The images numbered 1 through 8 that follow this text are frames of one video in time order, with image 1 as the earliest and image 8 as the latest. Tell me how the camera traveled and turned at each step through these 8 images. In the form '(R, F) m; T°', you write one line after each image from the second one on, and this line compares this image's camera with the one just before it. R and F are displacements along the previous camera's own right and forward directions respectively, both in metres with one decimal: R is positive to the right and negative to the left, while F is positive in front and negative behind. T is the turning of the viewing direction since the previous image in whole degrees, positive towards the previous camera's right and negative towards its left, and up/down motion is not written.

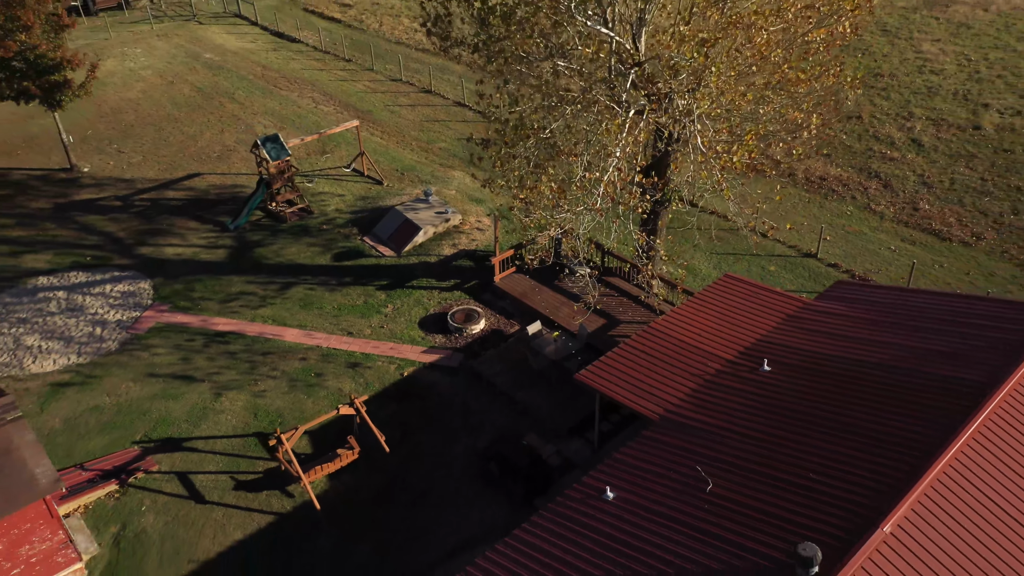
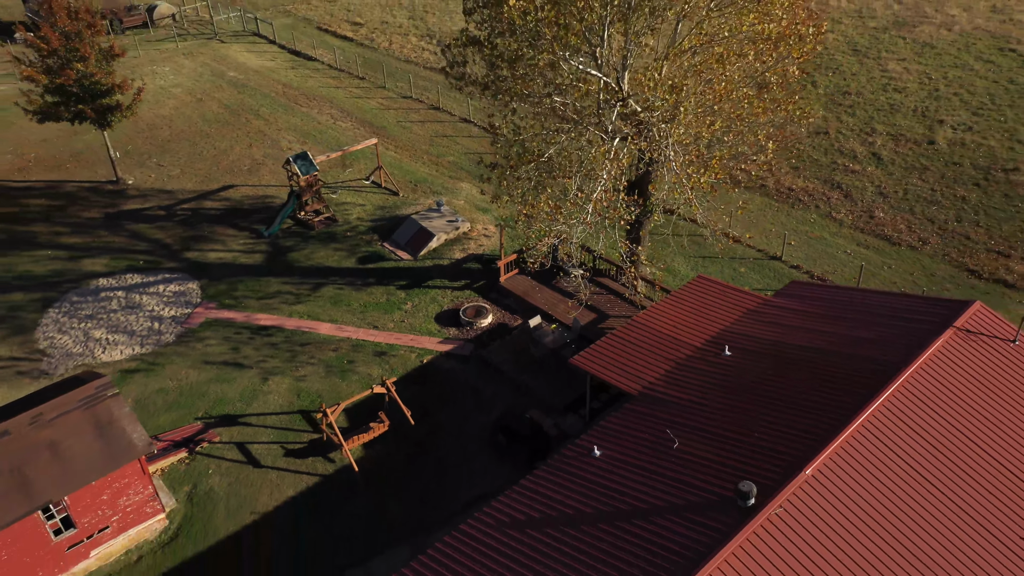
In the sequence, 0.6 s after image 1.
(-0.1, -3.0) m; 0°
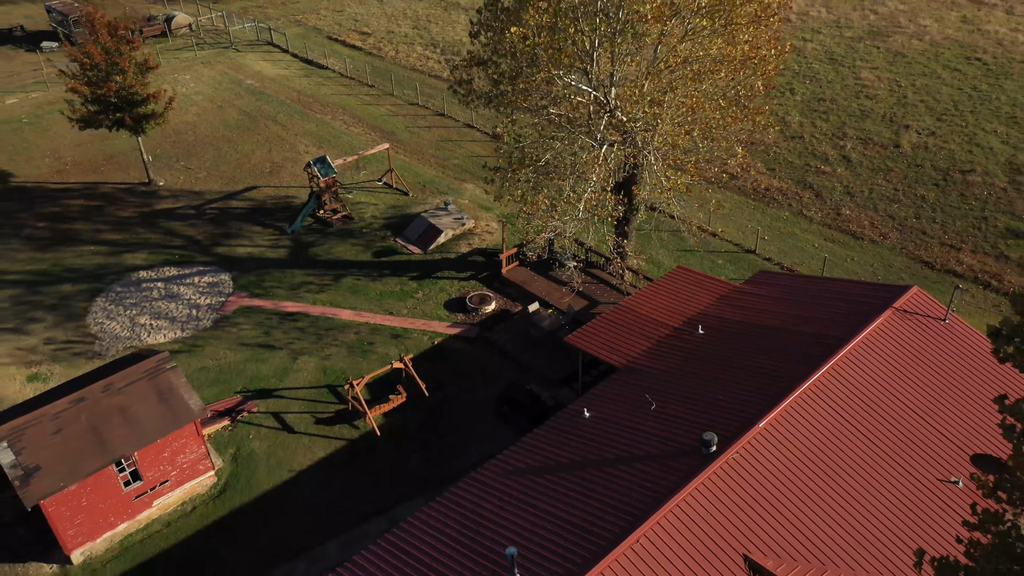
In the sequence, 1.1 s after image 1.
(-0.1, -2.6) m; 0°
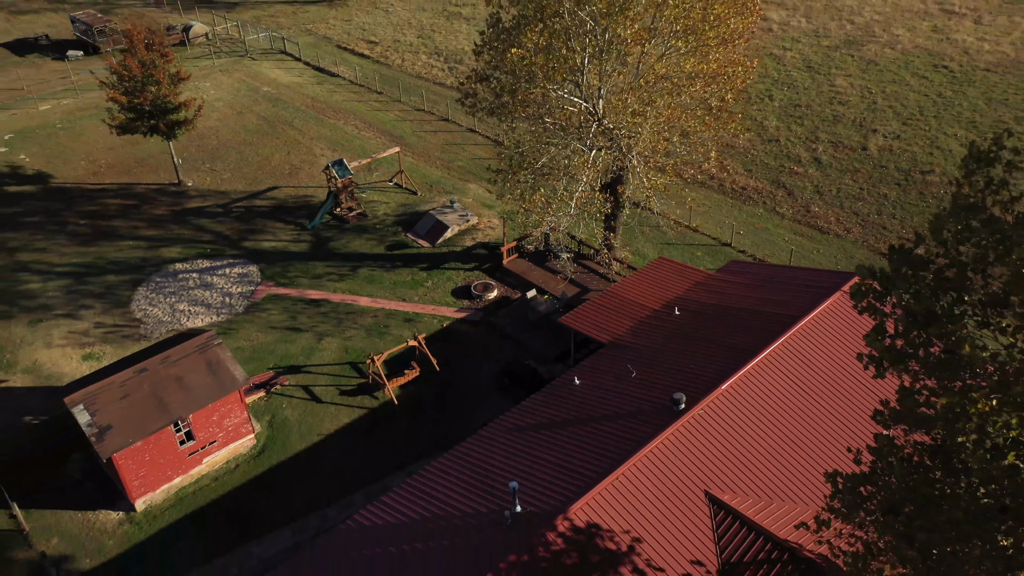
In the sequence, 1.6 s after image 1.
(0.0, -2.9) m; 0°
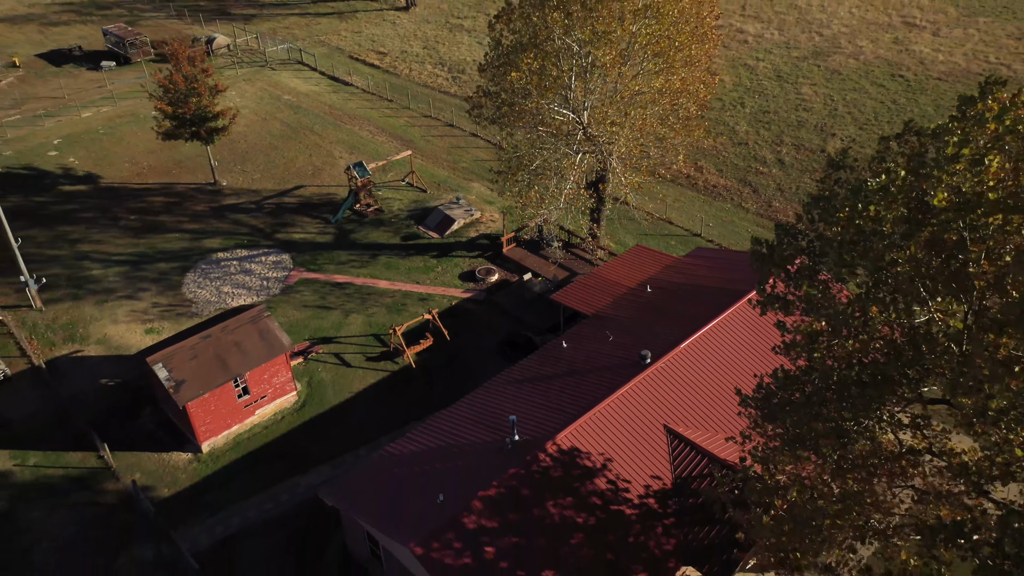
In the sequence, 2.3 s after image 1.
(0.0, -4.4) m; 0°
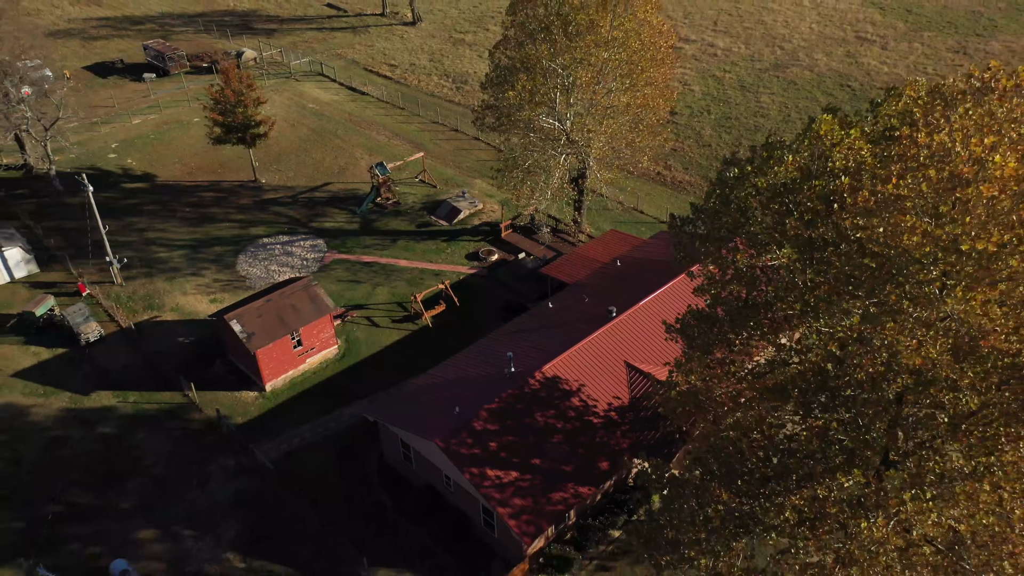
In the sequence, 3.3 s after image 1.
(0.0, -6.7) m; 0°
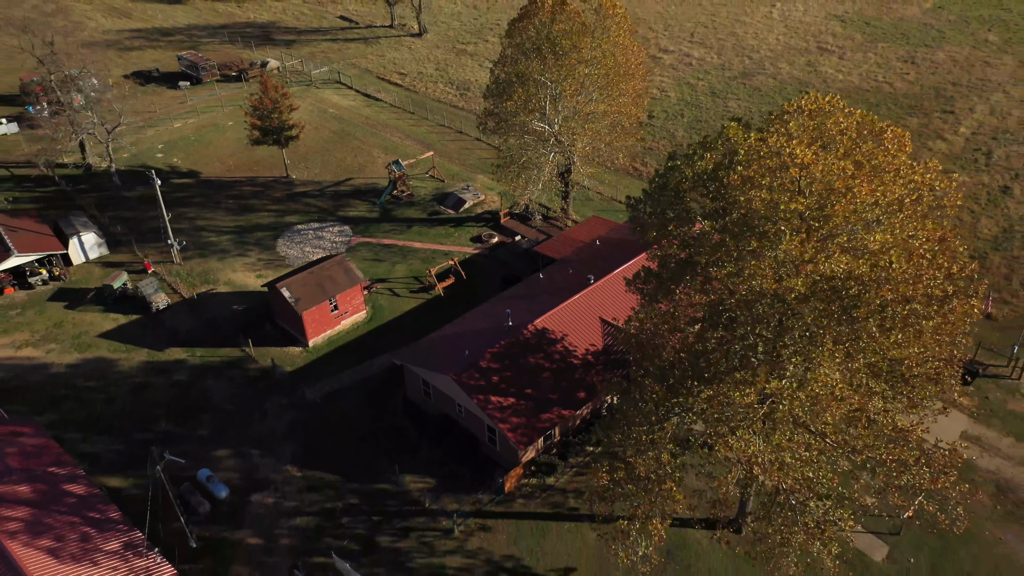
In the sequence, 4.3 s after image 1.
(0.0, -7.0) m; 0°
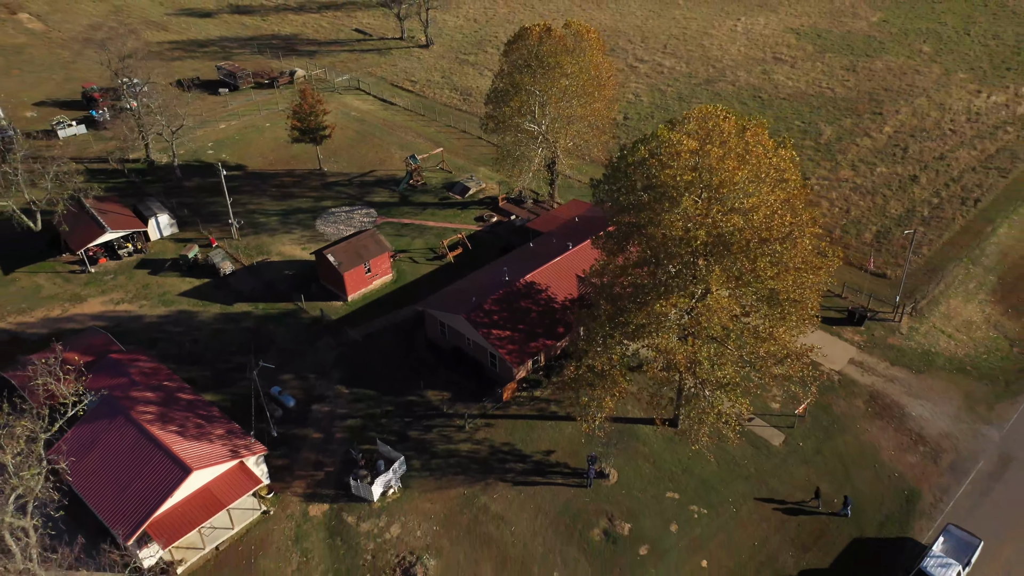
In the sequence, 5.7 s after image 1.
(+0.1, -10.3) m; 0°
